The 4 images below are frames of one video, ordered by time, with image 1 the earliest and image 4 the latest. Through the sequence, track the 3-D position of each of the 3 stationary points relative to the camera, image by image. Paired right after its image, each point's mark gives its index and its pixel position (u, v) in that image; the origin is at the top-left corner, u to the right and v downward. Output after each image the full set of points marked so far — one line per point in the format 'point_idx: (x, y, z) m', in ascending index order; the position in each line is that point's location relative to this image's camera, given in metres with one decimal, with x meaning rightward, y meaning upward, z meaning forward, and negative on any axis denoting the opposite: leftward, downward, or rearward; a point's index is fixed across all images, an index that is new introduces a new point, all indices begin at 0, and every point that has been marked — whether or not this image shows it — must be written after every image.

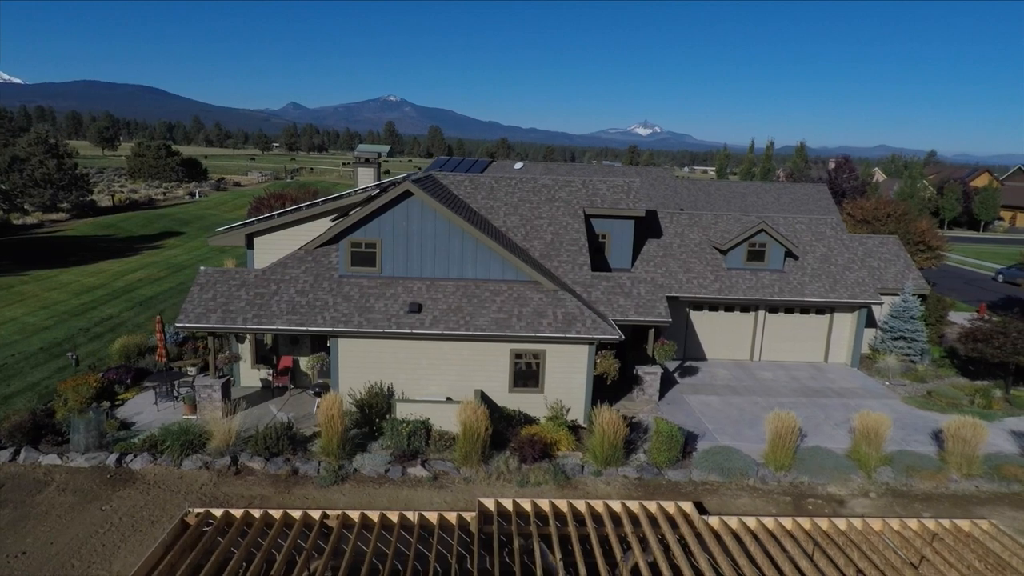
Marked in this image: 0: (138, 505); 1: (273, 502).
0: (-6.9, -4.0, +12.3) m
1: (-4.6, -4.1, +12.7) m
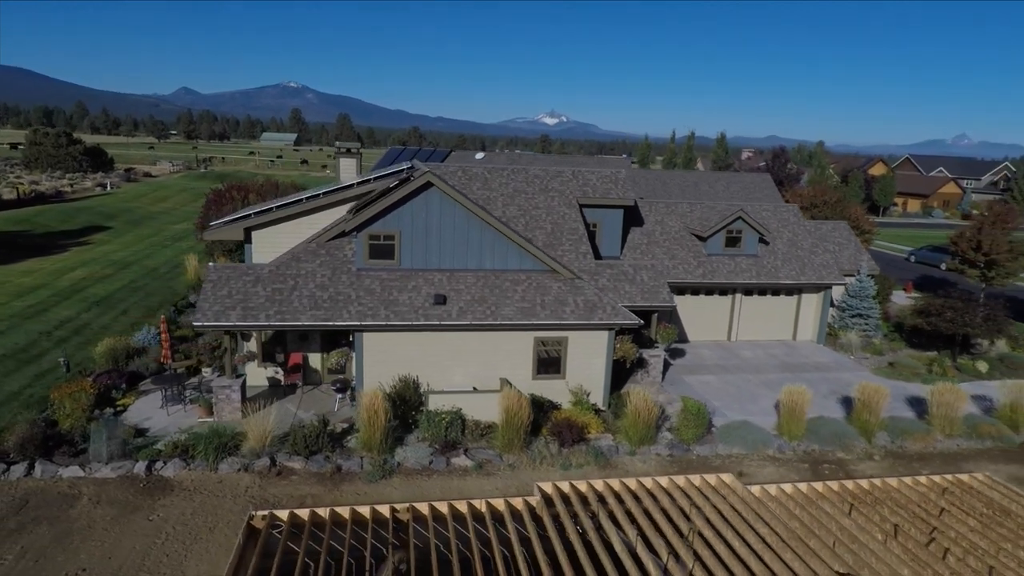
0: (-5.7, -4.0, +11.8) m
1: (-3.5, -4.0, +12.5) m
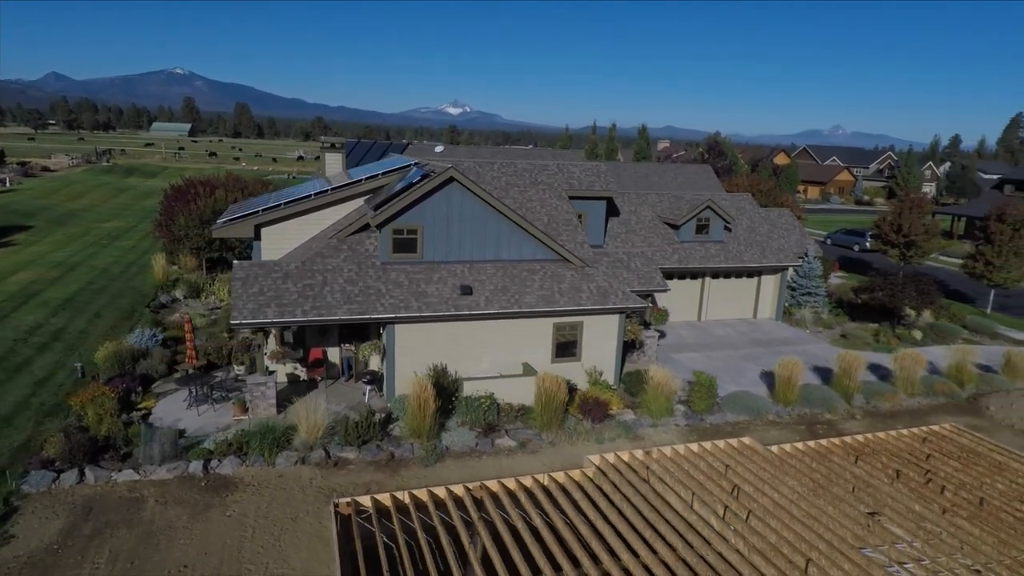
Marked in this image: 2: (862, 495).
0: (-4.5, -3.9, +12.0) m
1: (-2.4, -3.9, +13.0) m
2: (+6.7, -4.0, +12.7) m
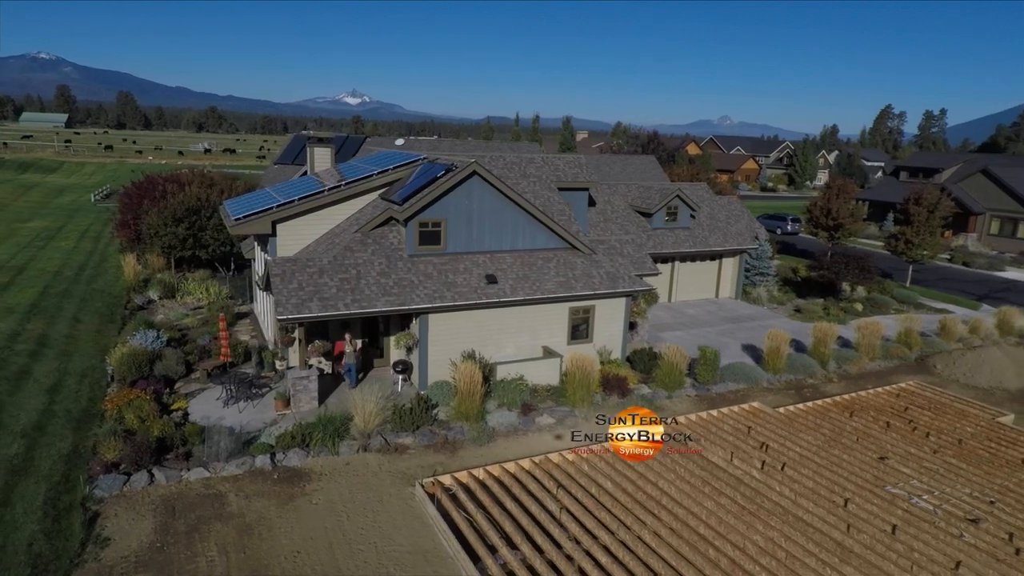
0: (-3.1, -3.8, +12.4) m
1: (-1.2, -3.7, +13.7) m
2: (+7.9, -3.5, +14.7) m
